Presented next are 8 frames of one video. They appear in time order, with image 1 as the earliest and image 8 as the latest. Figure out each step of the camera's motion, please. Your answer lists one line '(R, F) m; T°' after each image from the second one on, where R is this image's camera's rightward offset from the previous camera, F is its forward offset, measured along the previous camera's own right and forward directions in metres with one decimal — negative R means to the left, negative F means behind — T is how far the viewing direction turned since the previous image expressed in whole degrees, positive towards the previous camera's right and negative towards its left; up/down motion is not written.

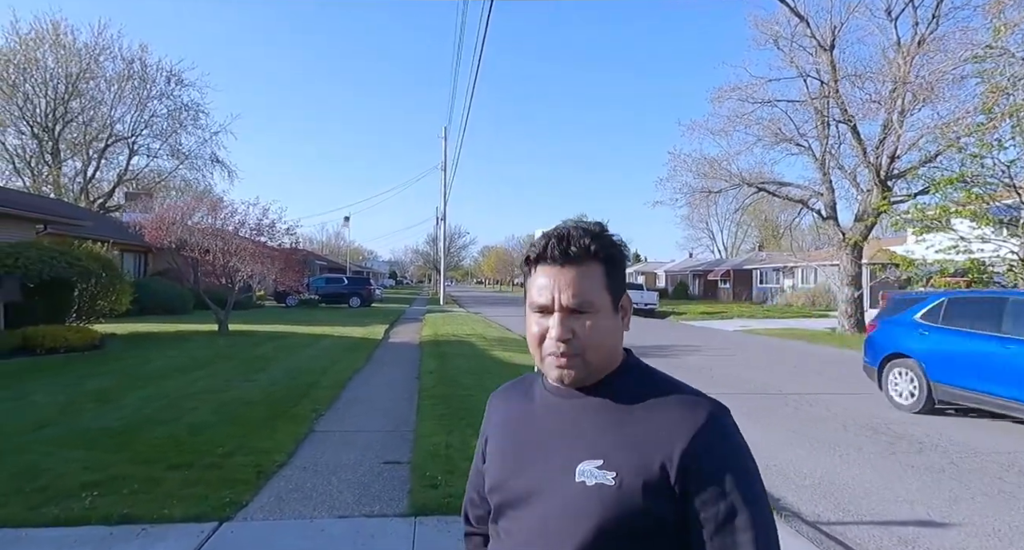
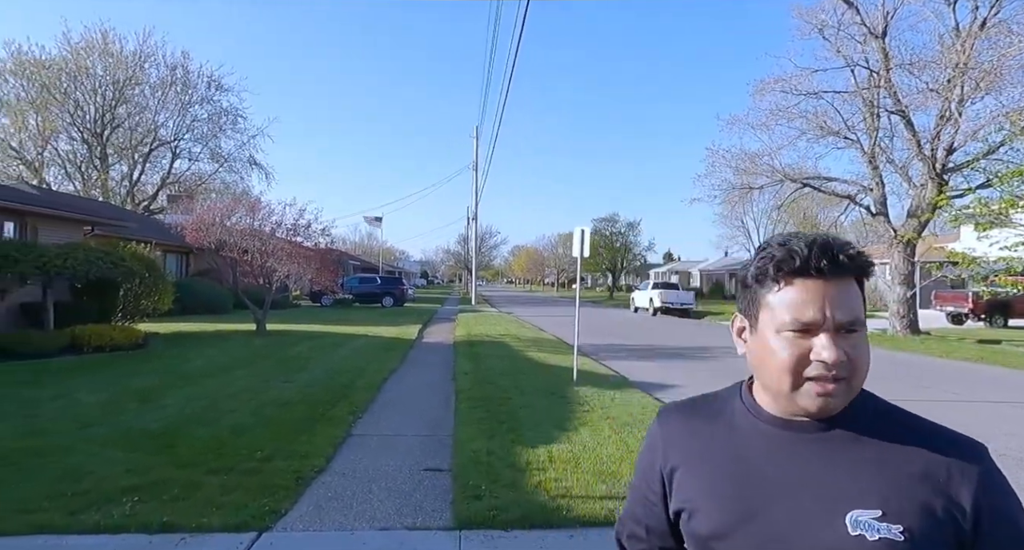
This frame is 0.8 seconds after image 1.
(0.0, +0.1) m; -3°
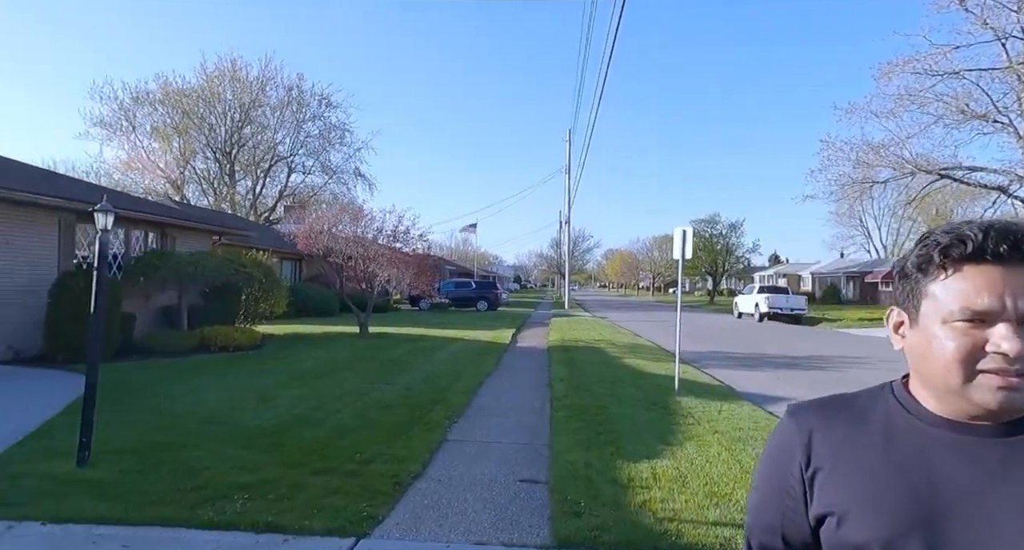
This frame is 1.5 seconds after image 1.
(-0.1, +0.2) m; -8°
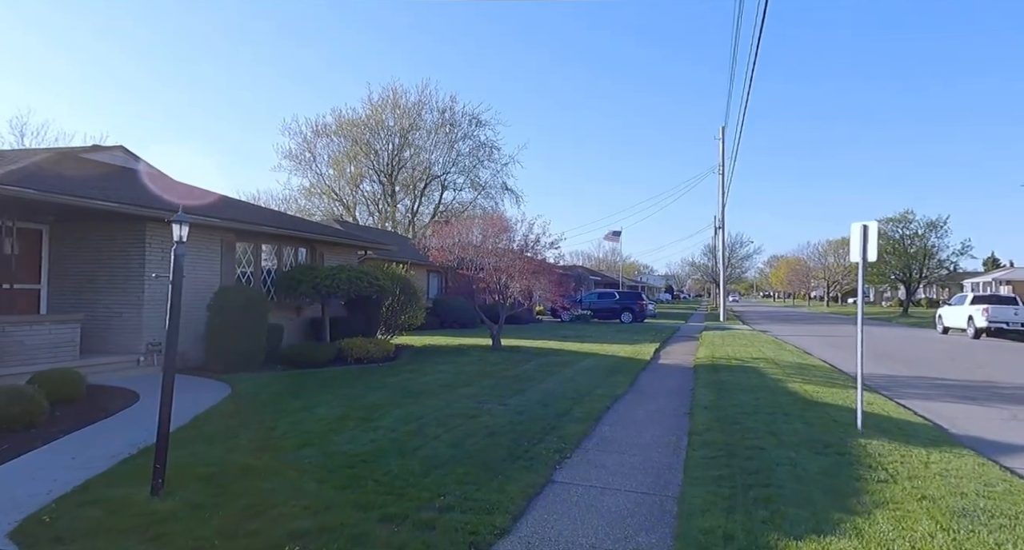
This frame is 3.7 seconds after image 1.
(+0.3, +1.3) m; -14°
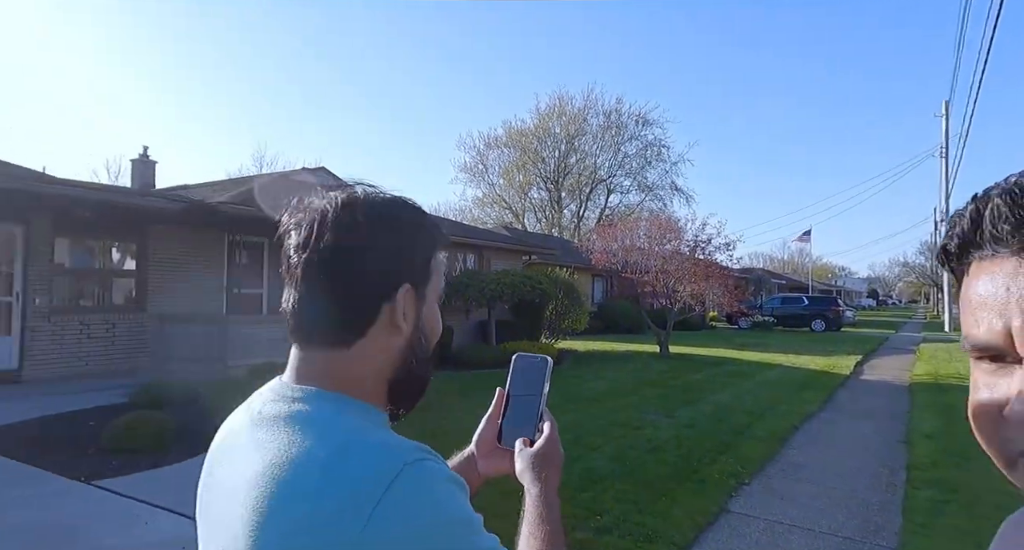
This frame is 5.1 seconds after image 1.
(0.0, +0.5) m; -15°
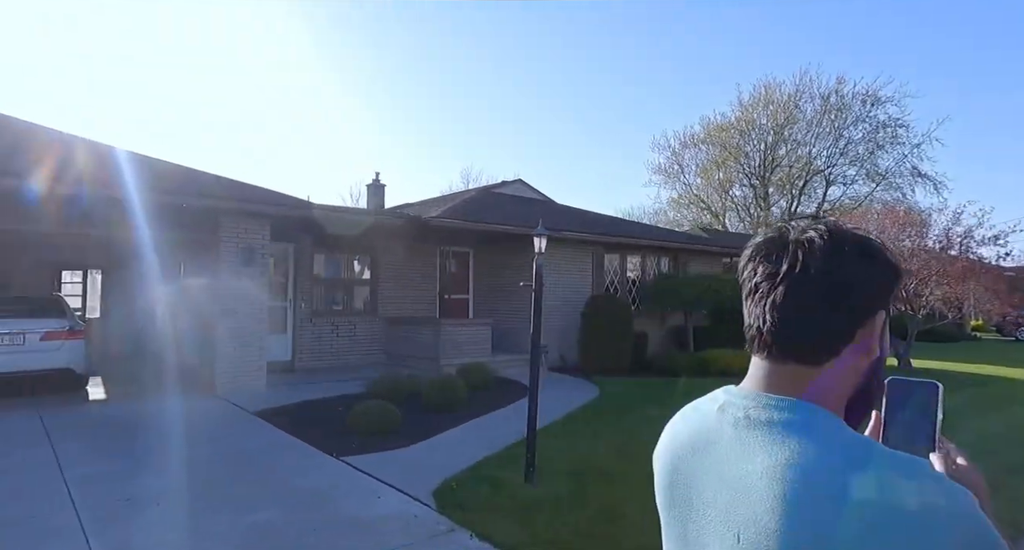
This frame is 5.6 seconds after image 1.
(0.0, -0.1) m; -18°
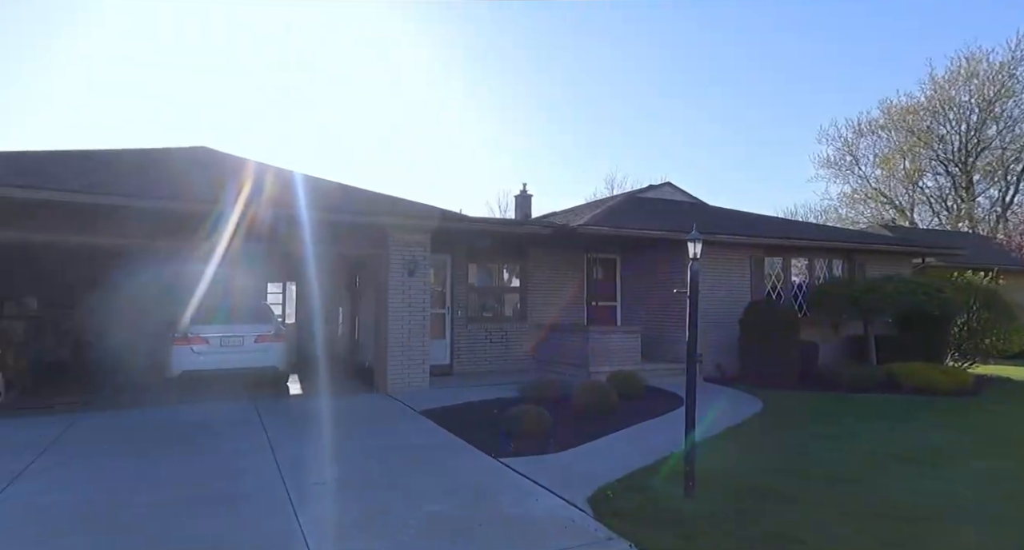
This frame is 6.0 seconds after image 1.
(+0.3, 0.0) m; -16°
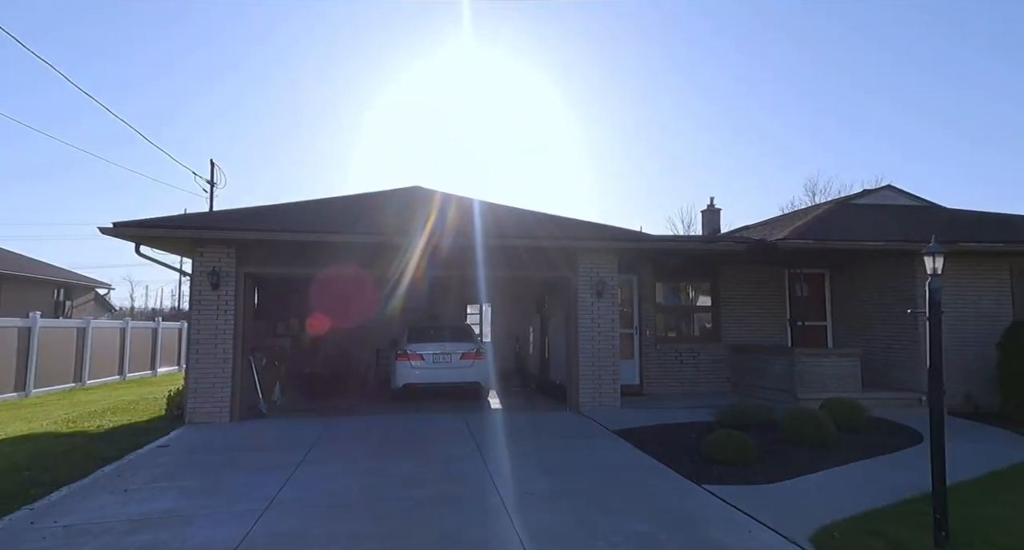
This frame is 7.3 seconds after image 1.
(+0.6, 0.0) m; -22°
